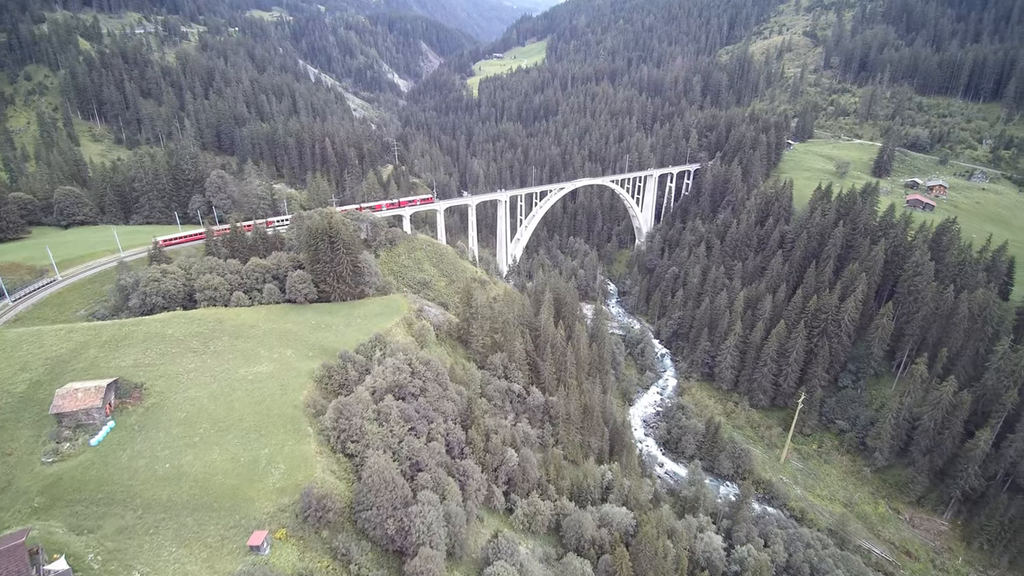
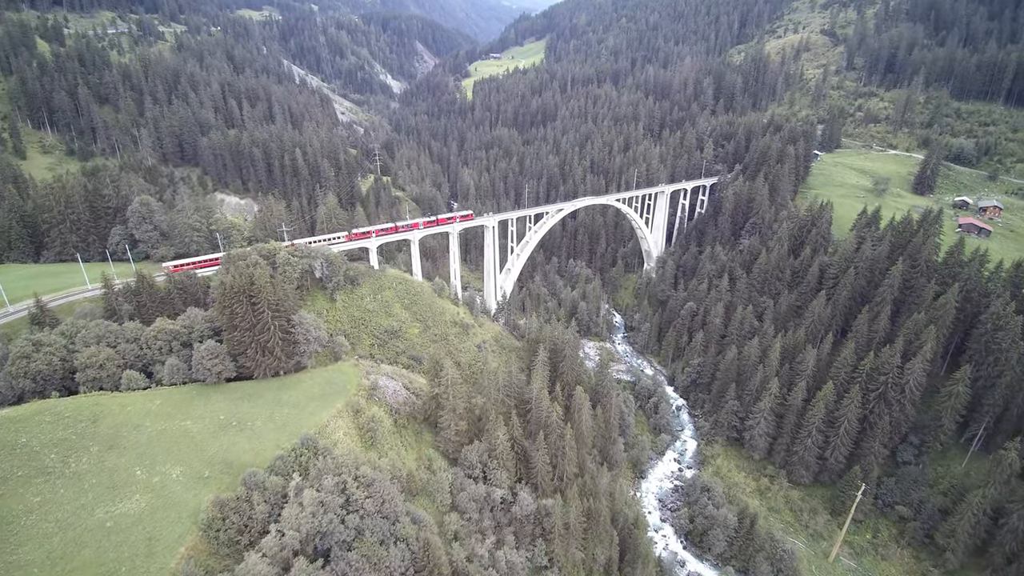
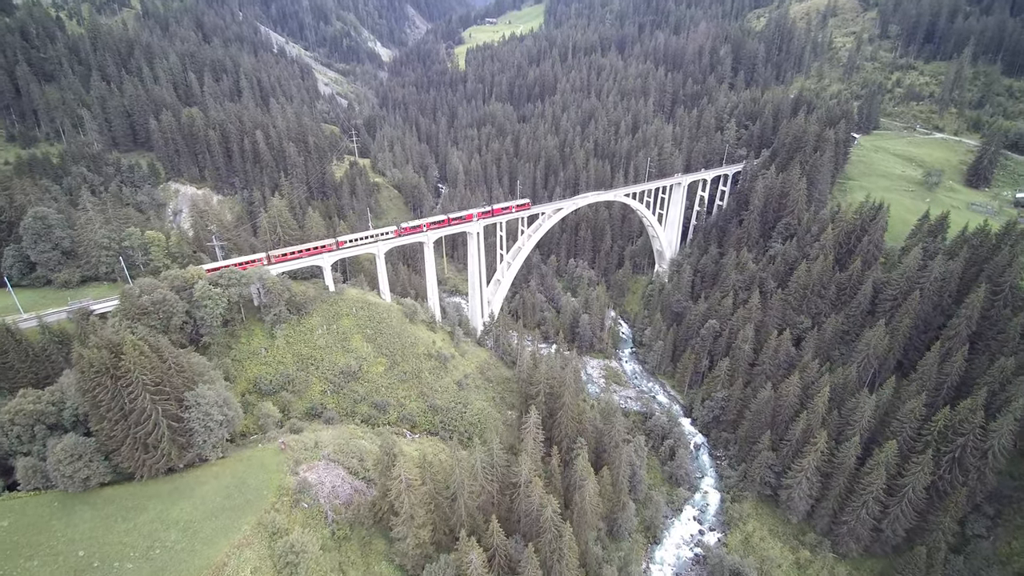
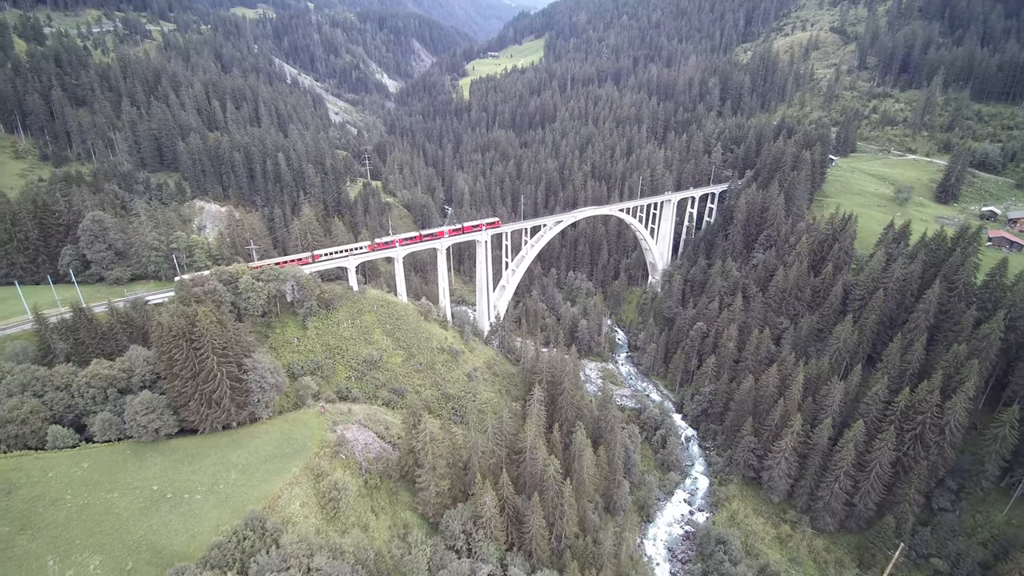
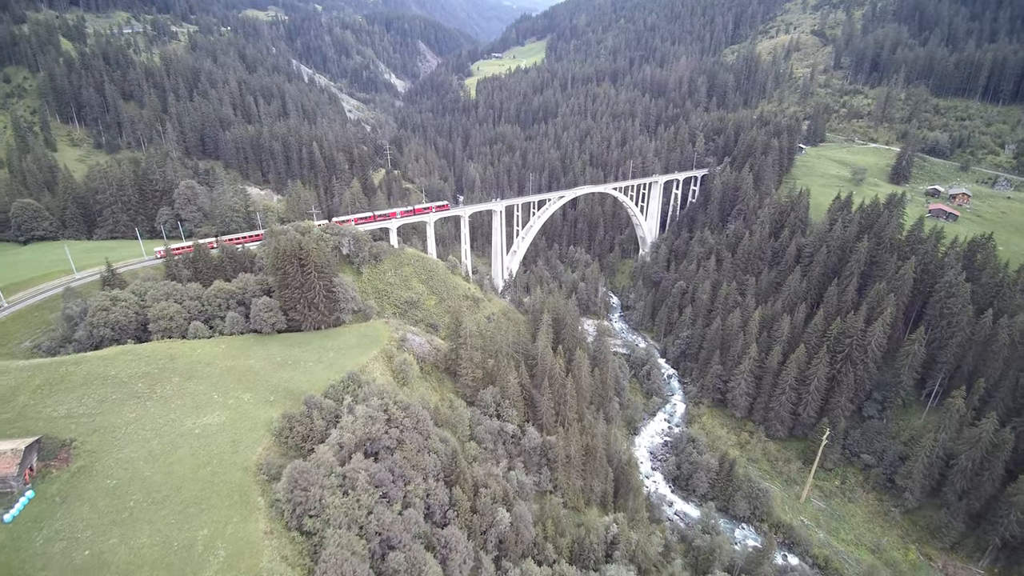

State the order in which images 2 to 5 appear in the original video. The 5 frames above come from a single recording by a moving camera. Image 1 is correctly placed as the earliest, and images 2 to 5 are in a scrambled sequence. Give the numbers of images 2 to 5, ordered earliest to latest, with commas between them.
5, 2, 4, 3
